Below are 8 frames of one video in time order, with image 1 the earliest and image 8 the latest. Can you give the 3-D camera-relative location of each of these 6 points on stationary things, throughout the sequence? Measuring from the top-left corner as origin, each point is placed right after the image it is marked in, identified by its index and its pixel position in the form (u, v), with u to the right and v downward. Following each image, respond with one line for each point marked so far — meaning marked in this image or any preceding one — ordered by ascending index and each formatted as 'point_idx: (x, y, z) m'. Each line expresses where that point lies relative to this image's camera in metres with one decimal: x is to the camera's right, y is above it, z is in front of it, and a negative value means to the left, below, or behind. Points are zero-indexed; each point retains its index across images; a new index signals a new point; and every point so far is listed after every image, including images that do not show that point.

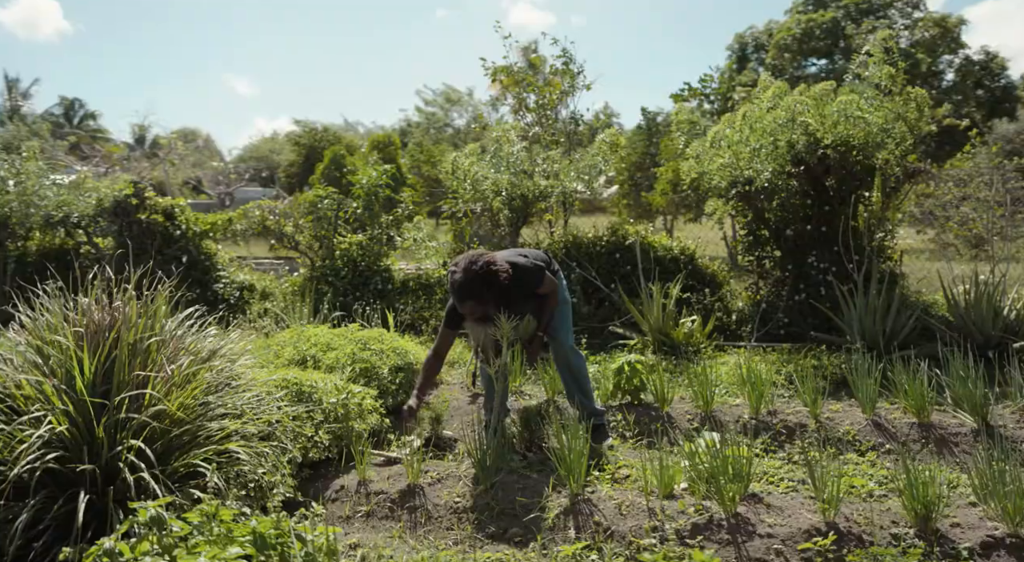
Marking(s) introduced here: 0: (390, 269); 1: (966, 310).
0: (-1.5, +0.2, +8.6) m
1: (+4.3, -0.3, +6.7) m
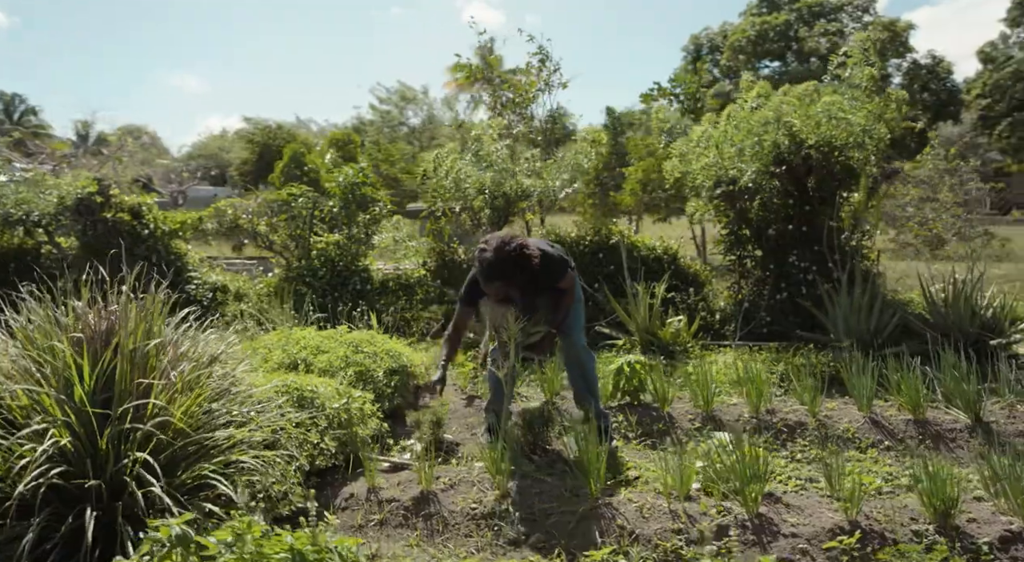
0: (-1.7, +0.1, +8.5) m
1: (+4.2, -0.3, +6.8) m
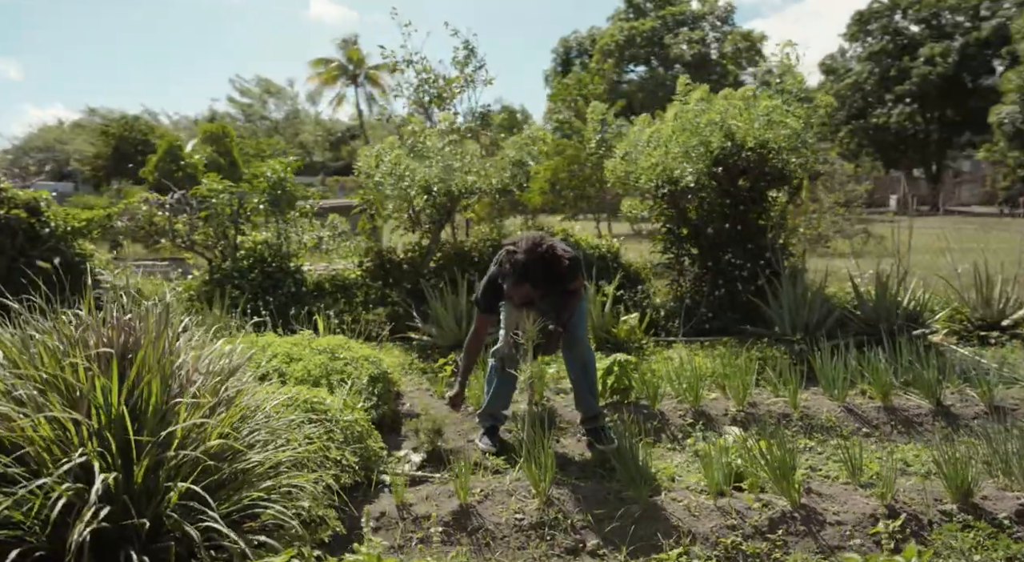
0: (-2.4, +0.1, +8.0) m
1: (+3.7, -0.2, +7.4) m
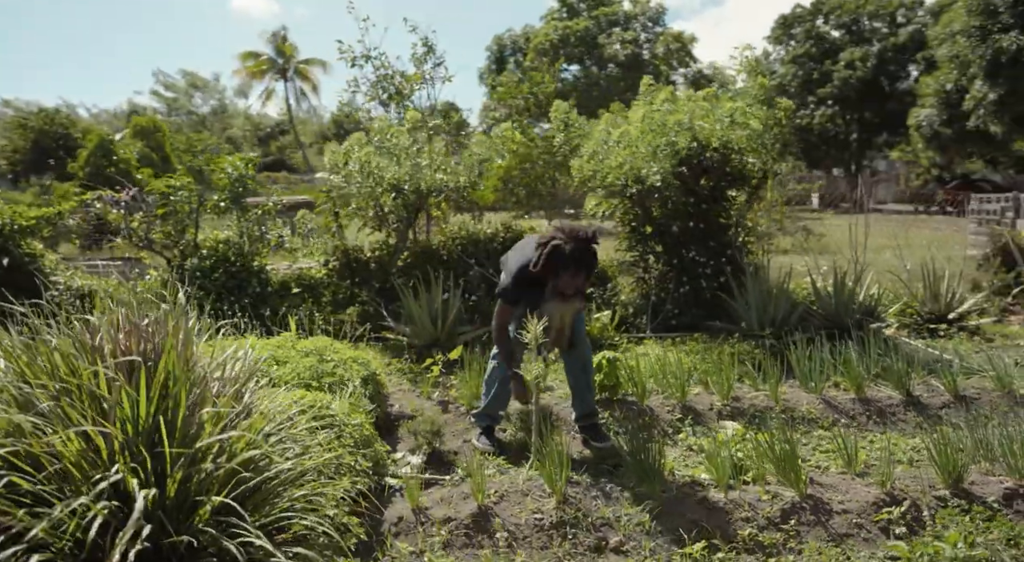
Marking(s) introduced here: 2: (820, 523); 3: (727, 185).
0: (-2.7, +0.1, +7.8) m
1: (+3.5, -0.2, +7.7) m
2: (+1.4, -1.1, +3.3) m
3: (+2.5, +1.1, +8.4) m
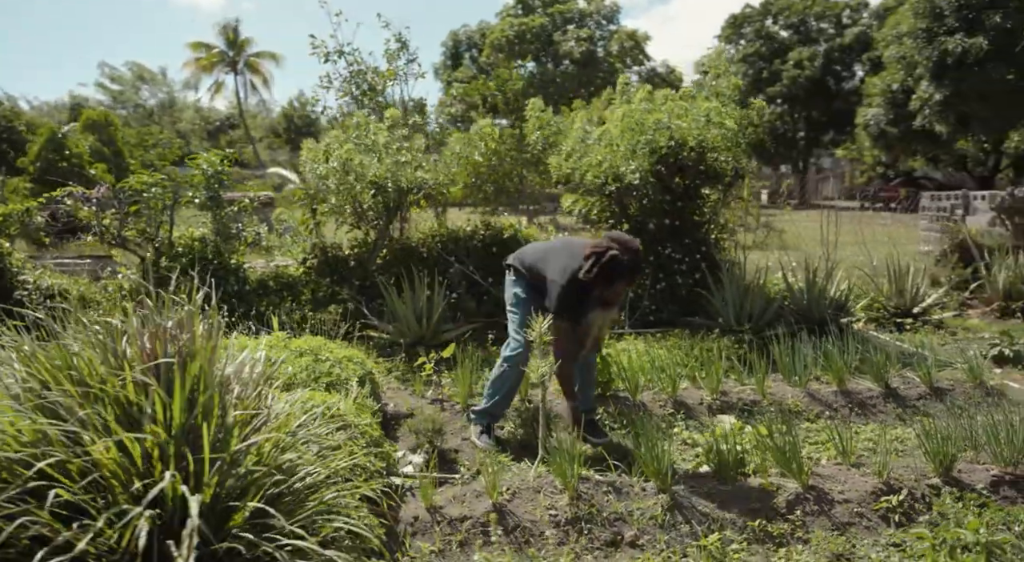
0: (-2.9, +0.1, +7.6) m
1: (+3.3, -0.2, +7.9) m
2: (+1.5, -1.1, +3.4) m
3: (+2.3, +1.2, +8.5) m
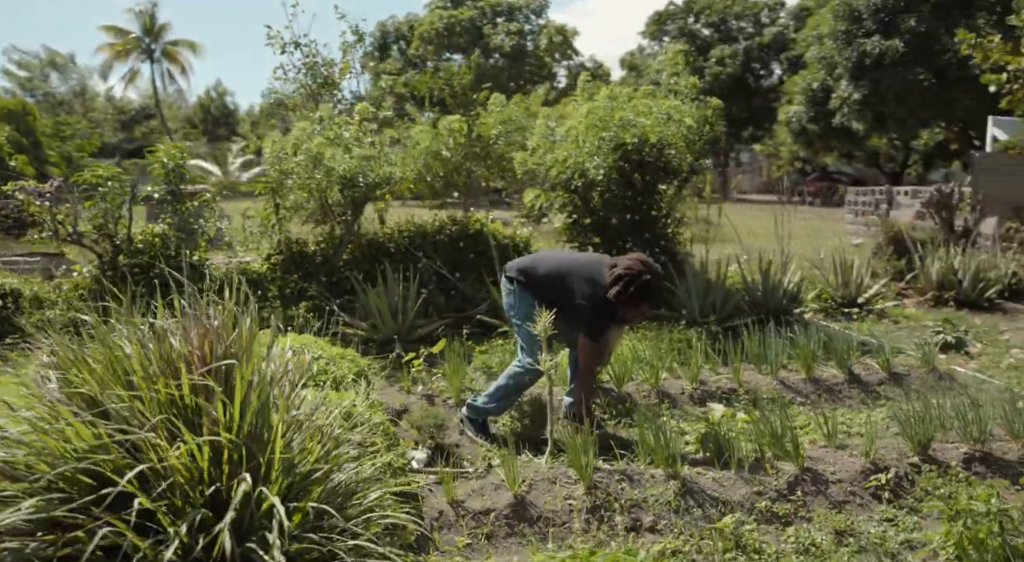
0: (-3.2, +0.2, +7.4) m
1: (+2.9, -0.1, +8.2) m
2: (+1.6, -1.1, +3.6) m
3: (+1.9, +1.3, +8.8) m
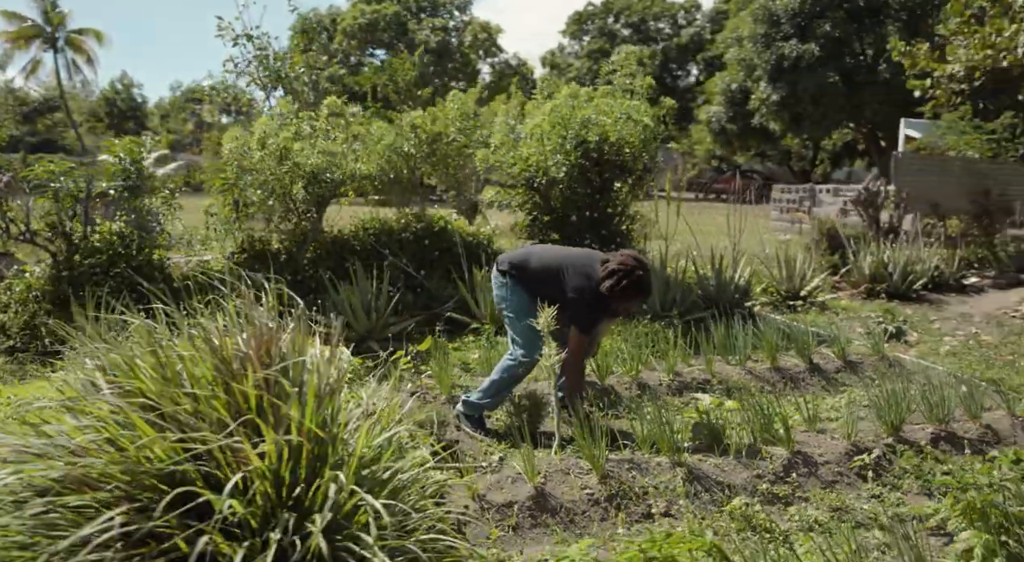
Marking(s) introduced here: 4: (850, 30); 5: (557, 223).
0: (-3.5, +0.2, +7.2) m
1: (+2.5, 0.0, +8.6) m
2: (+1.6, -1.1, +3.9) m
3: (+1.4, +1.3, +9.1) m
4: (+9.3, +6.9, +19.5) m
5: (+0.6, +0.7, +9.0) m
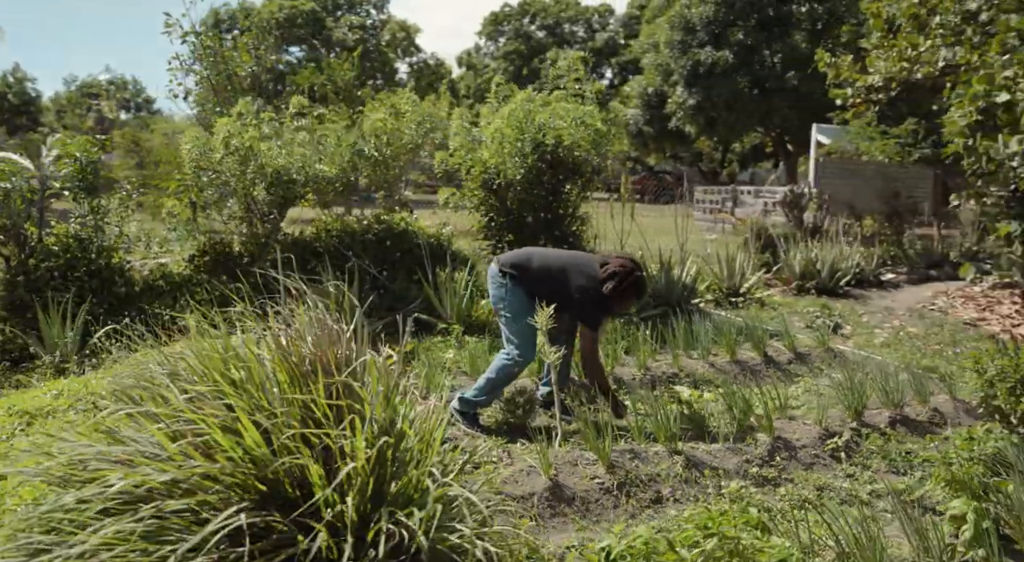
0: (-3.8, +0.1, +6.9) m
1: (+2.0, 0.0, +9.0) m
2: (+1.7, -1.0, +4.2) m
3: (+0.8, +1.3, +9.3) m
4: (+7.5, +7.0, +20.6) m
5: (0.0, +0.7, +9.2) m
